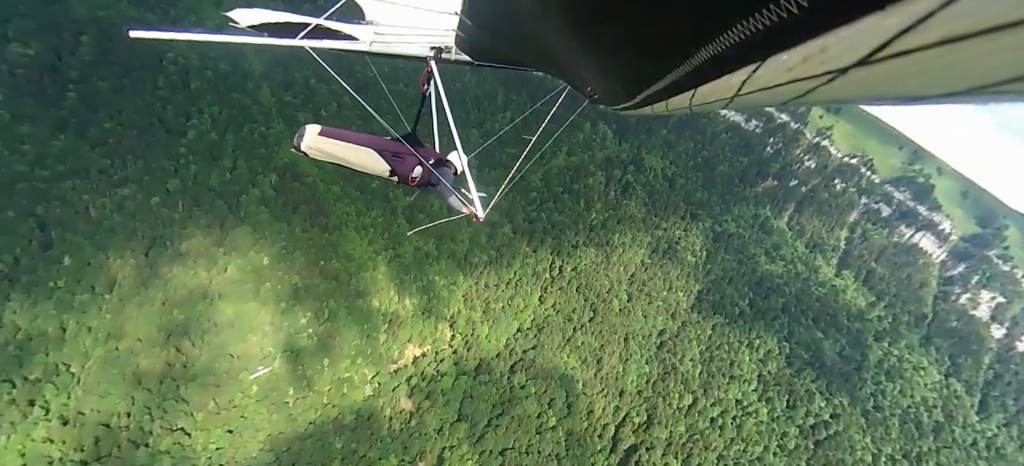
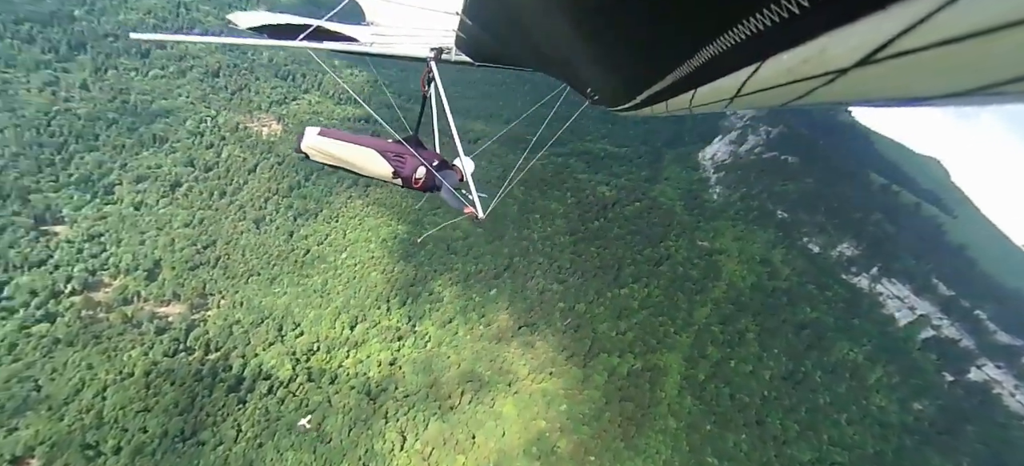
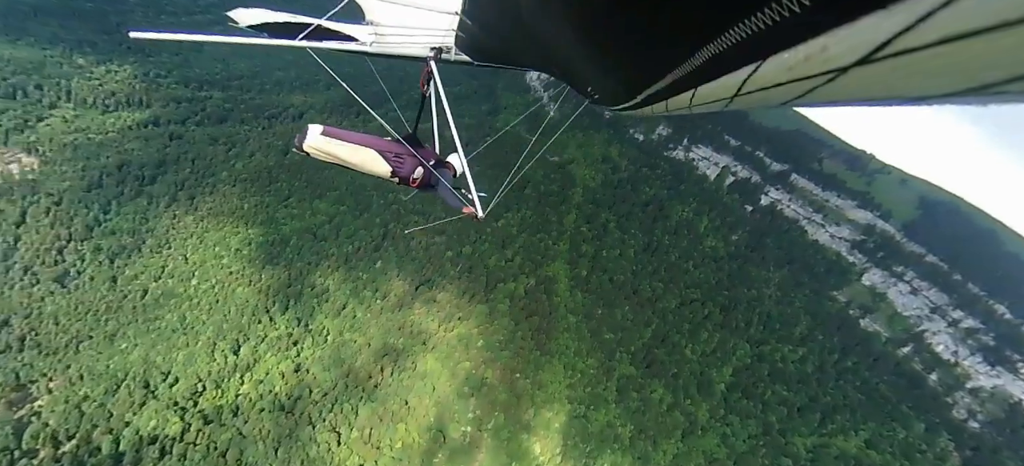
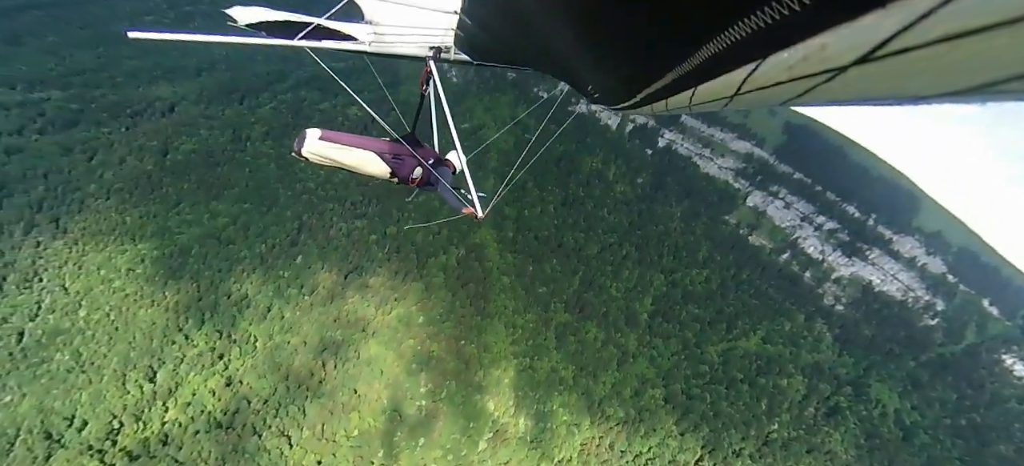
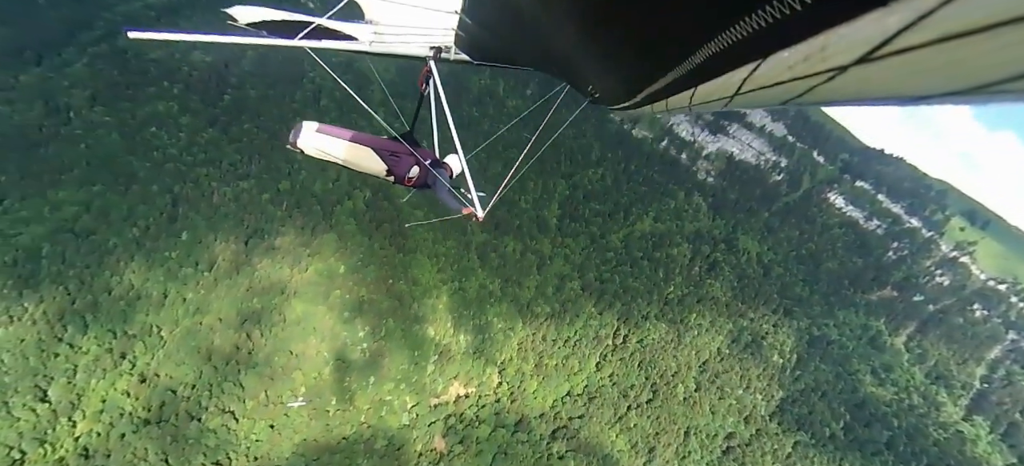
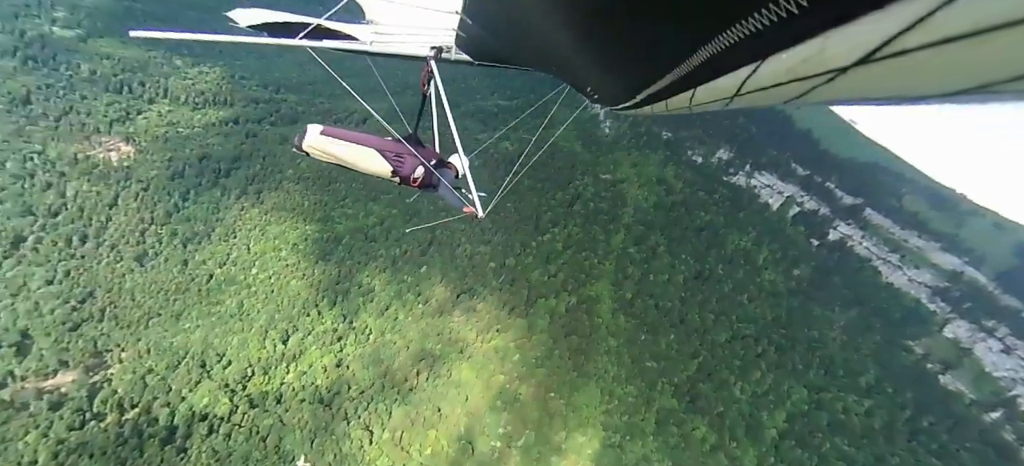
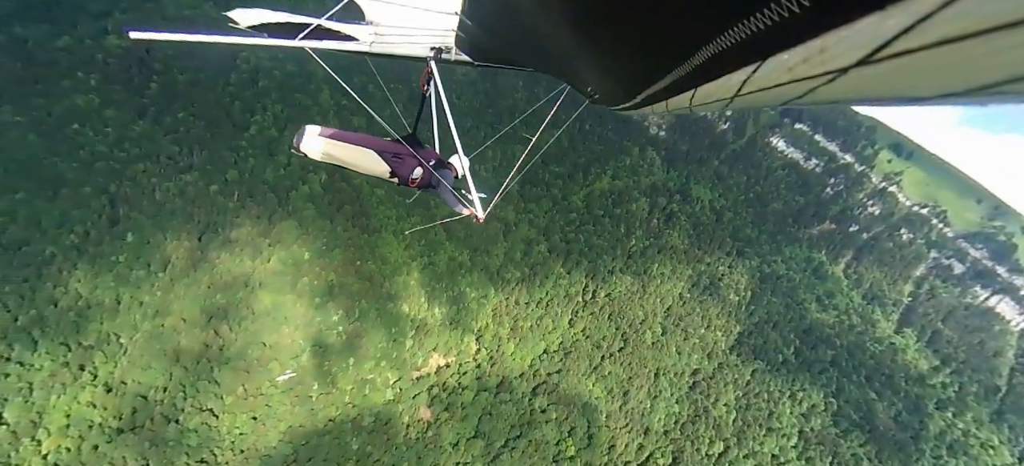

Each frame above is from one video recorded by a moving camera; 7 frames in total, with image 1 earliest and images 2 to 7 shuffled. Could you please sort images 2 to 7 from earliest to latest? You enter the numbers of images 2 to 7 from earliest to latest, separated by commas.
7, 5, 4, 3, 6, 2
